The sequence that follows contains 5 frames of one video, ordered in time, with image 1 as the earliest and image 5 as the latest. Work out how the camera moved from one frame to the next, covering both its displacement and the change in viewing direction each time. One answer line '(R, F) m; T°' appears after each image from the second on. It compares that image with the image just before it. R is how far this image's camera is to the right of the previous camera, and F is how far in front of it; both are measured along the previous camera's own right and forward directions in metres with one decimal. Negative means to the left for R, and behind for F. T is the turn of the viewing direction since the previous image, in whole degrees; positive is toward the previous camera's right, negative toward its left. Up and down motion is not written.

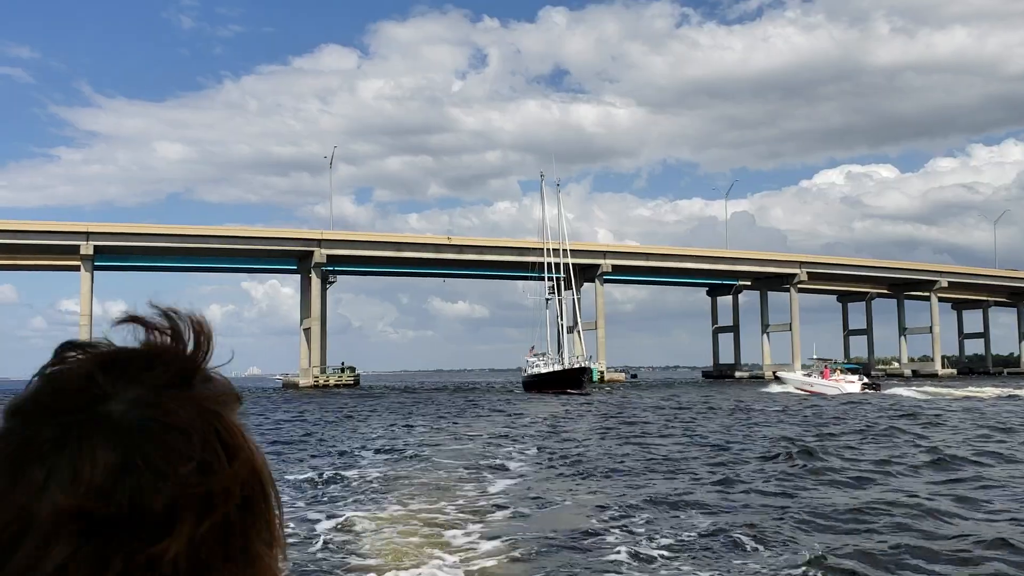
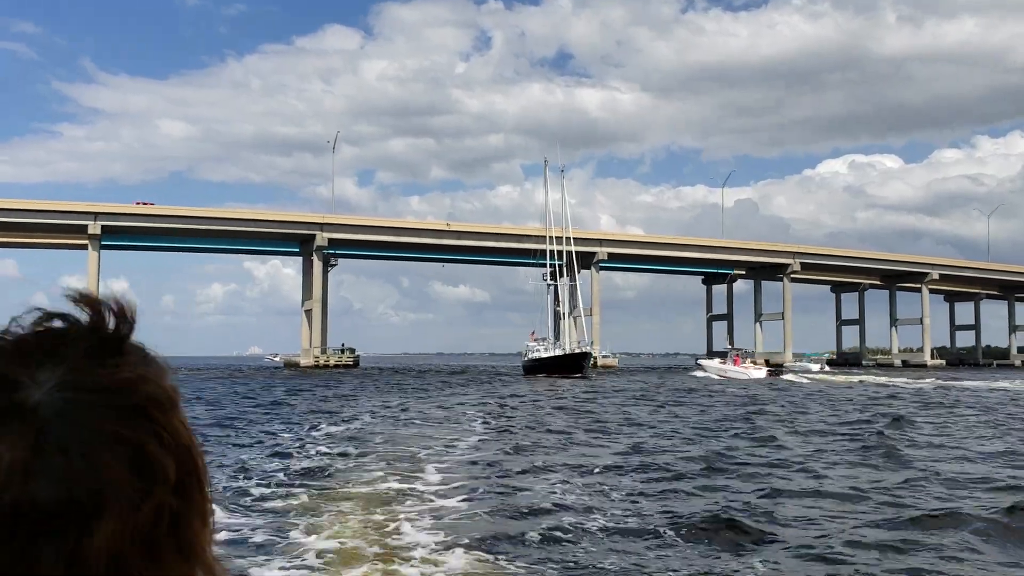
(+0.1, -0.4) m; 0°
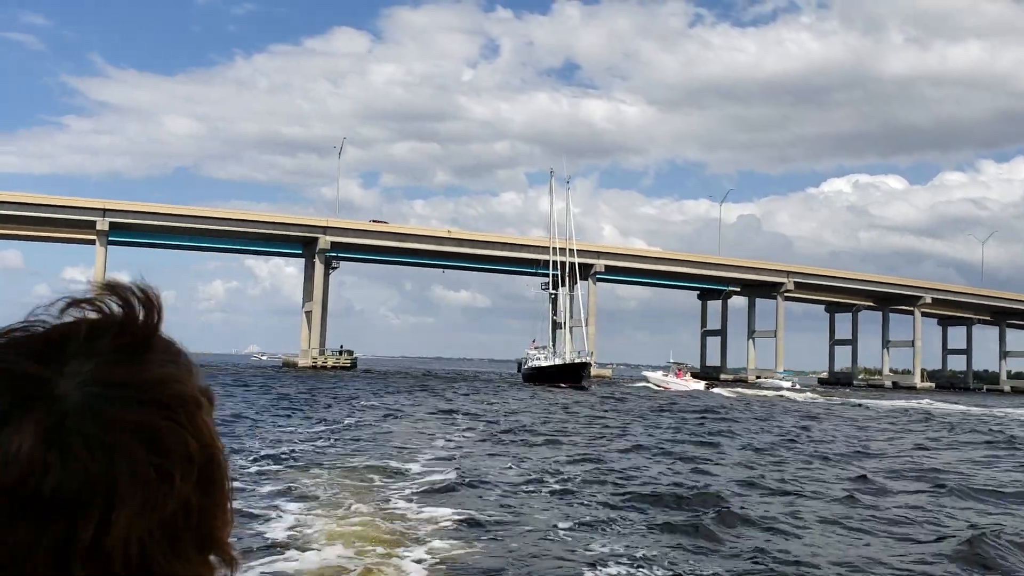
(0.0, -0.4) m; 0°
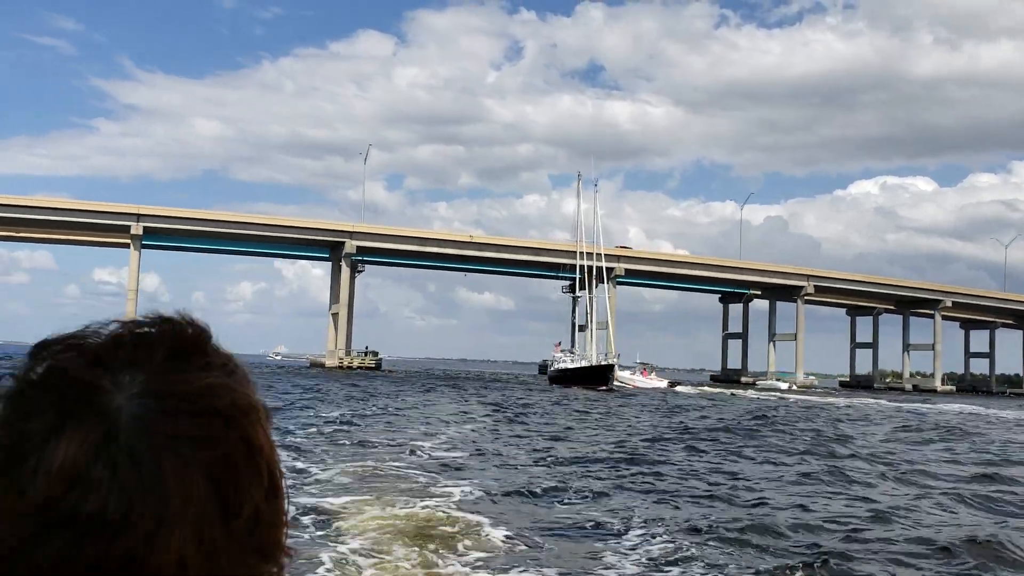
(0.0, -0.5) m; -2°
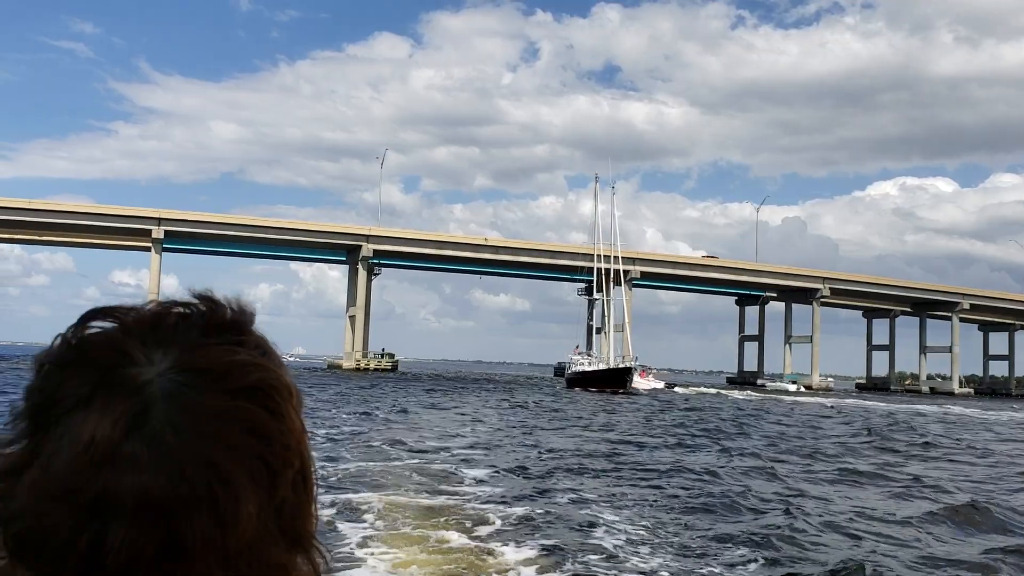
(-0.2, +0.7) m; -1°
